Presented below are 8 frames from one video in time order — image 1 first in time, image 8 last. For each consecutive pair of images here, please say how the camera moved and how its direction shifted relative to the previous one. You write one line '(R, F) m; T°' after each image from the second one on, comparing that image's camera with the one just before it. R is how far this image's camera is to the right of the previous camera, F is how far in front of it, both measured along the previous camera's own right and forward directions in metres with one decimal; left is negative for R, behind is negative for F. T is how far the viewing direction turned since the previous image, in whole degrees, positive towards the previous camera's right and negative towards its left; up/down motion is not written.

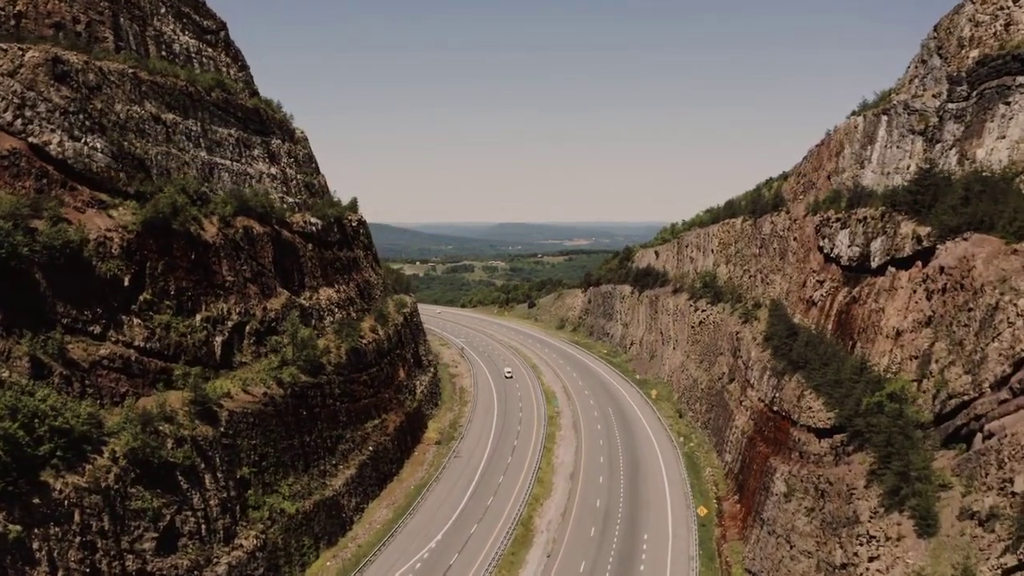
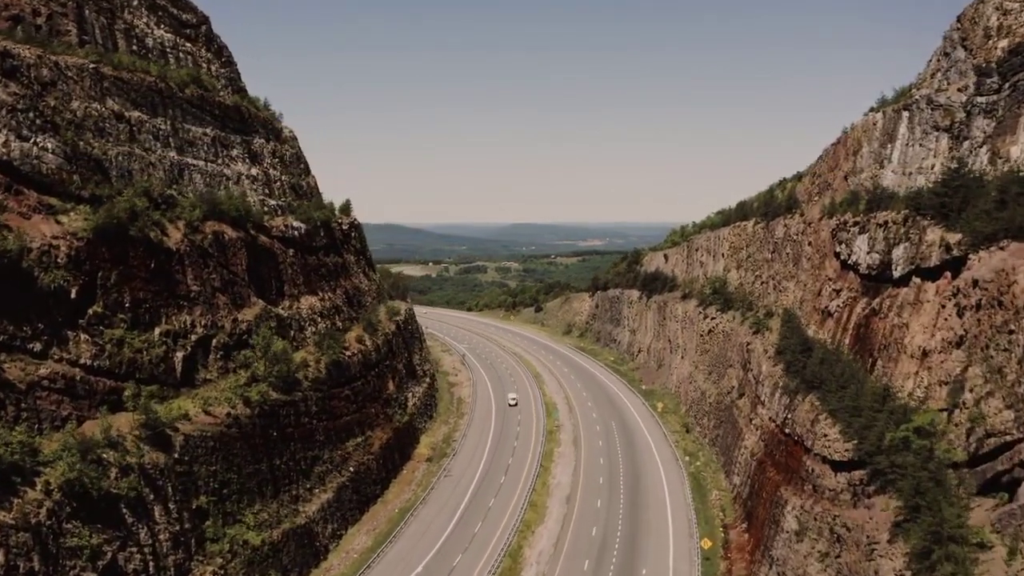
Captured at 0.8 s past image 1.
(+1.5, +3.2) m; -1°
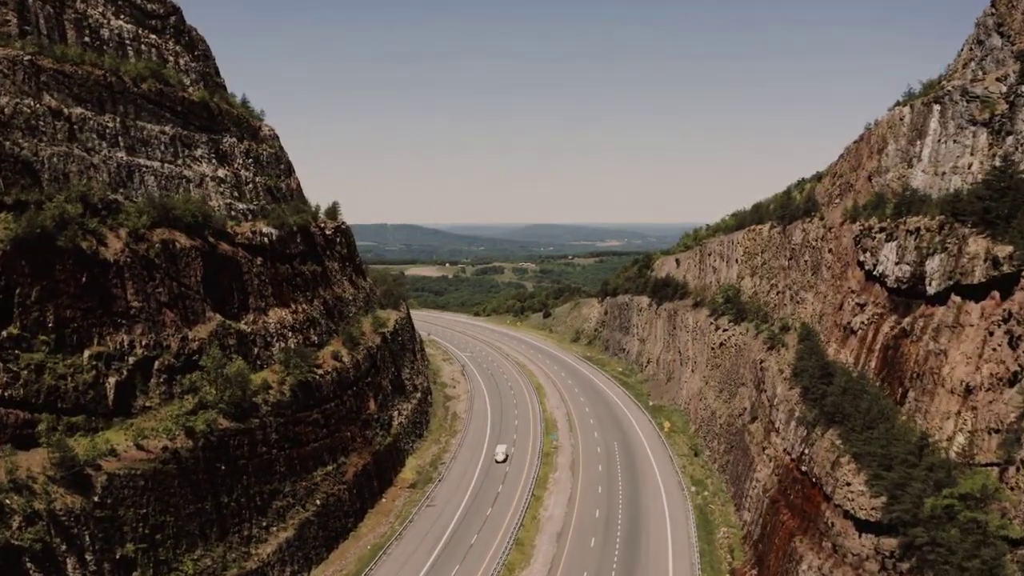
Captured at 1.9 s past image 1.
(+2.0, +4.3) m; -2°
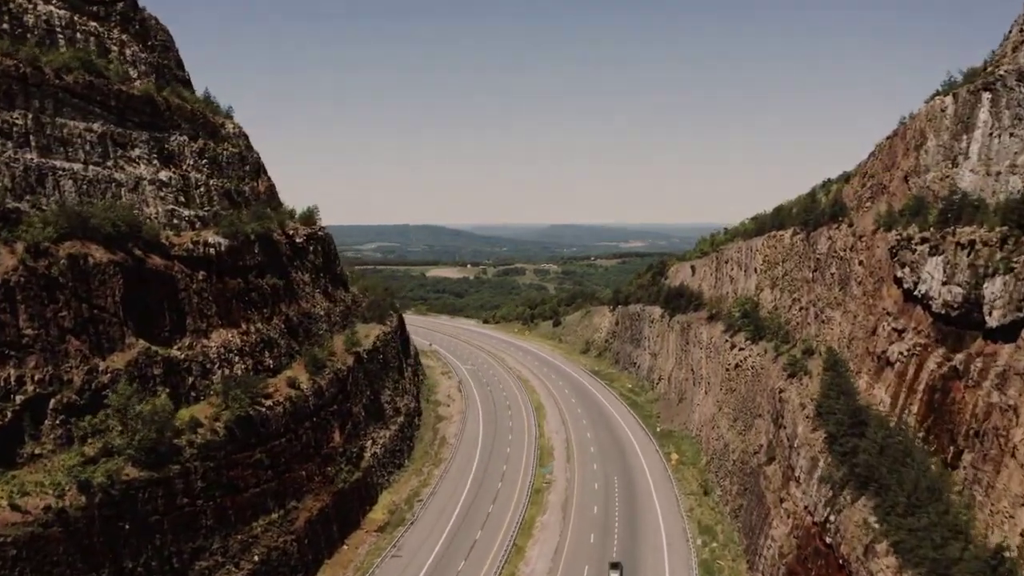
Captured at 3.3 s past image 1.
(+2.7, +5.8) m; -2°
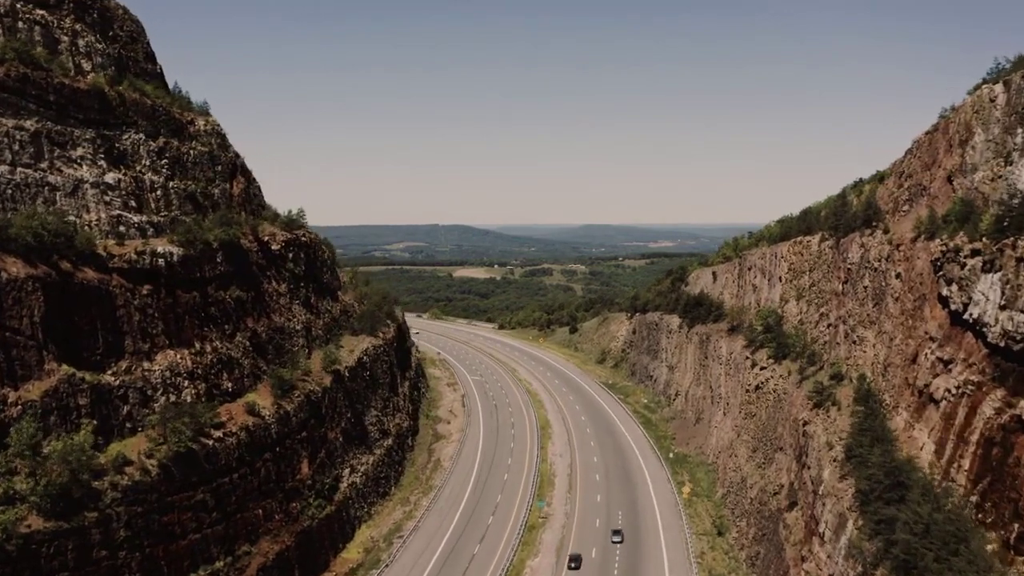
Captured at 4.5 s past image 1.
(+2.4, +4.7) m; -2°
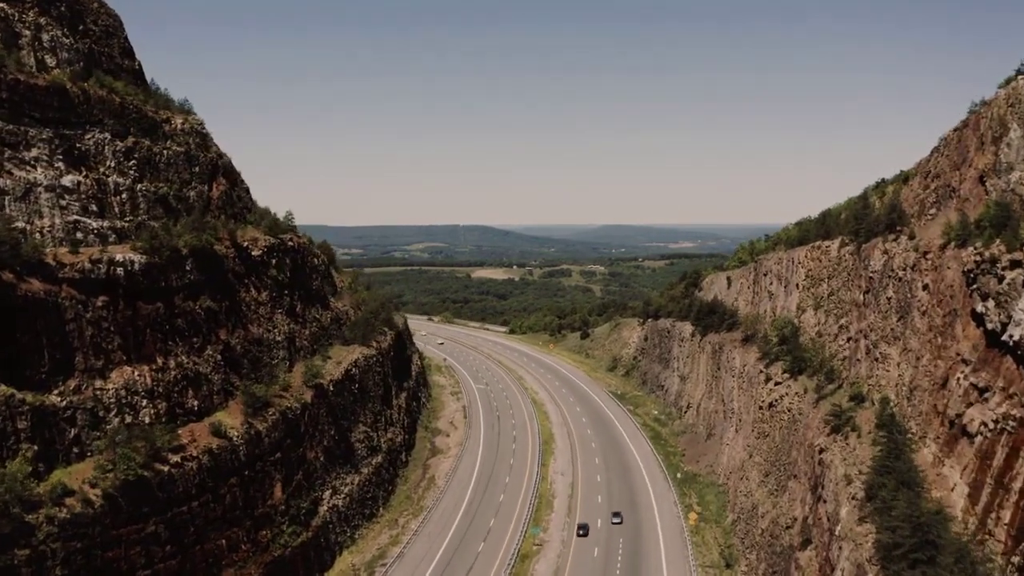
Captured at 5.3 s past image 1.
(+1.7, +3.0) m; -2°
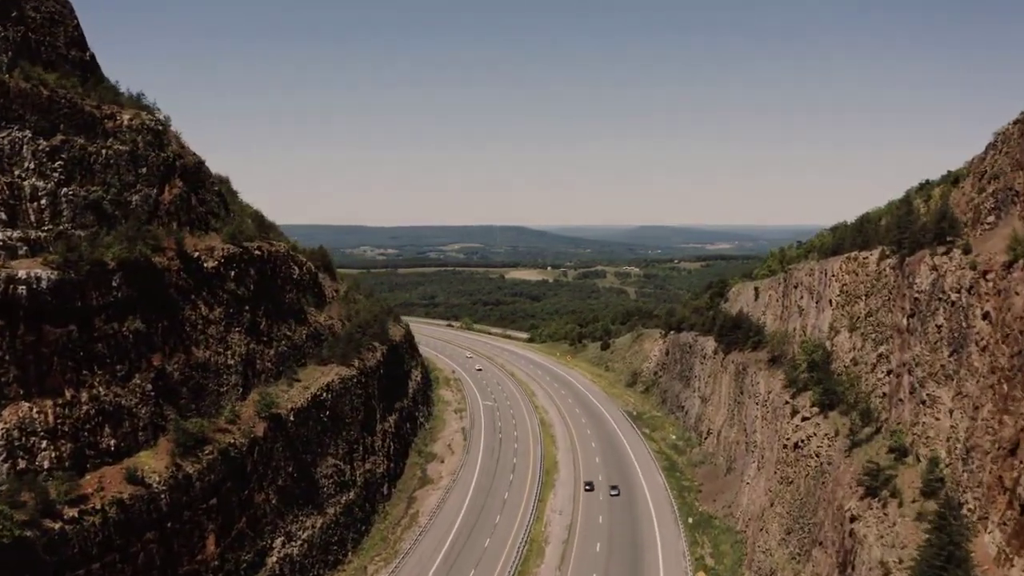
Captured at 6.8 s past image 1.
(+3.1, +5.6) m; -3°
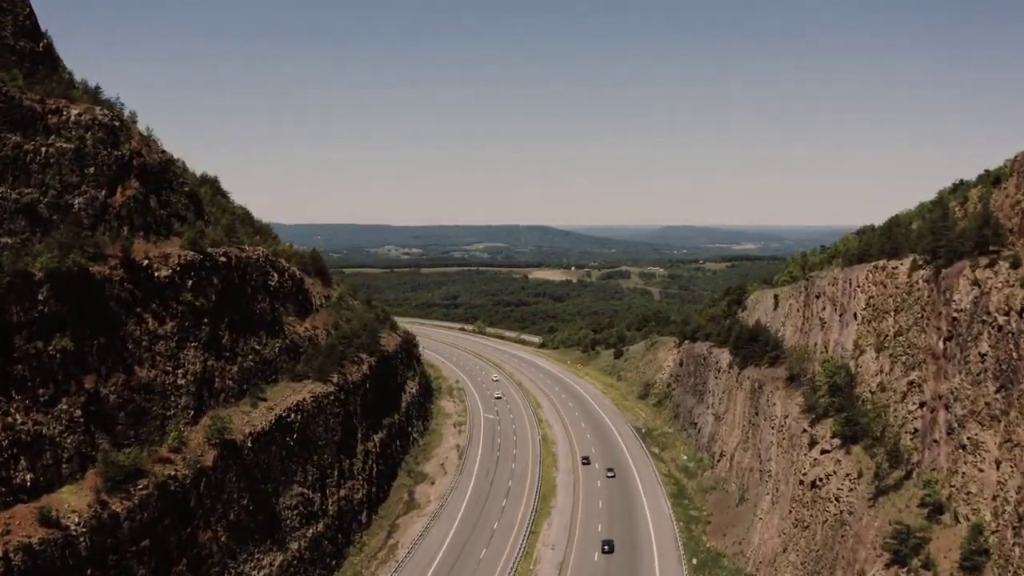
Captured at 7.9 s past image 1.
(+2.3, +4.1) m; -2°
